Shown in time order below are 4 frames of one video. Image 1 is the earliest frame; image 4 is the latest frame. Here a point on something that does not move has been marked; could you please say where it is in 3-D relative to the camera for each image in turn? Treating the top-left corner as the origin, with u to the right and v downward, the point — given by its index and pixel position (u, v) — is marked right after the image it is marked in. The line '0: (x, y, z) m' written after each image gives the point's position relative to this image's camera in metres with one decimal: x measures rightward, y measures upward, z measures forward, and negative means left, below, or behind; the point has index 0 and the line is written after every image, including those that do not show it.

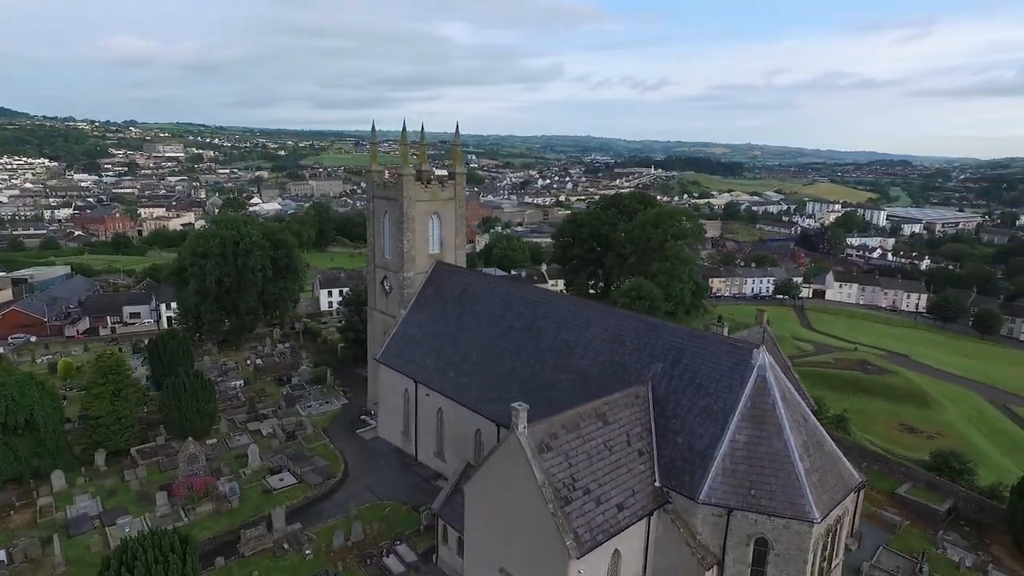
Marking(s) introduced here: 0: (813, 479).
0: (+9.5, -6.0, +19.3) m
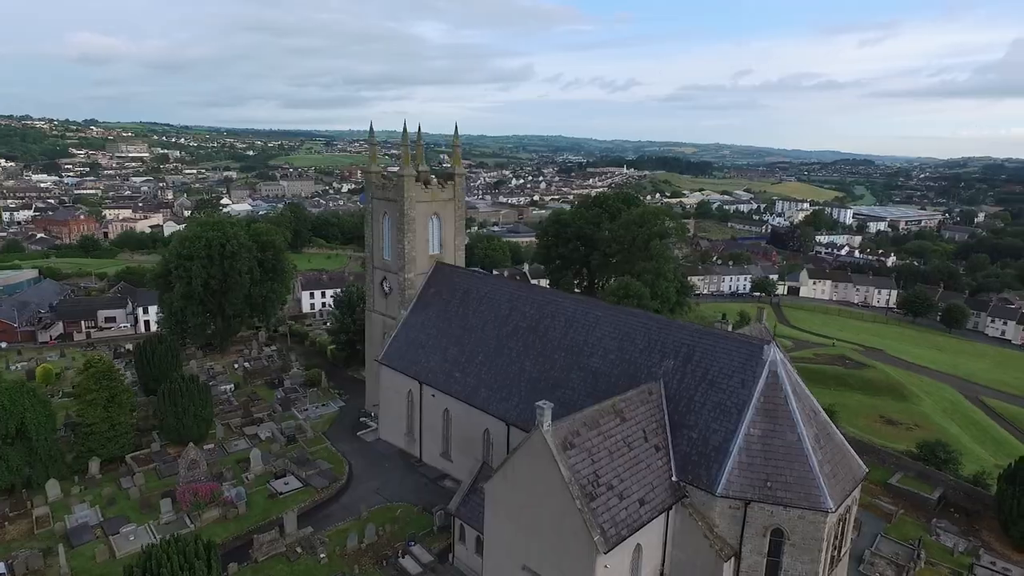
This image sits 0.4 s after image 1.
0: (+10.2, -6.0, +19.9) m
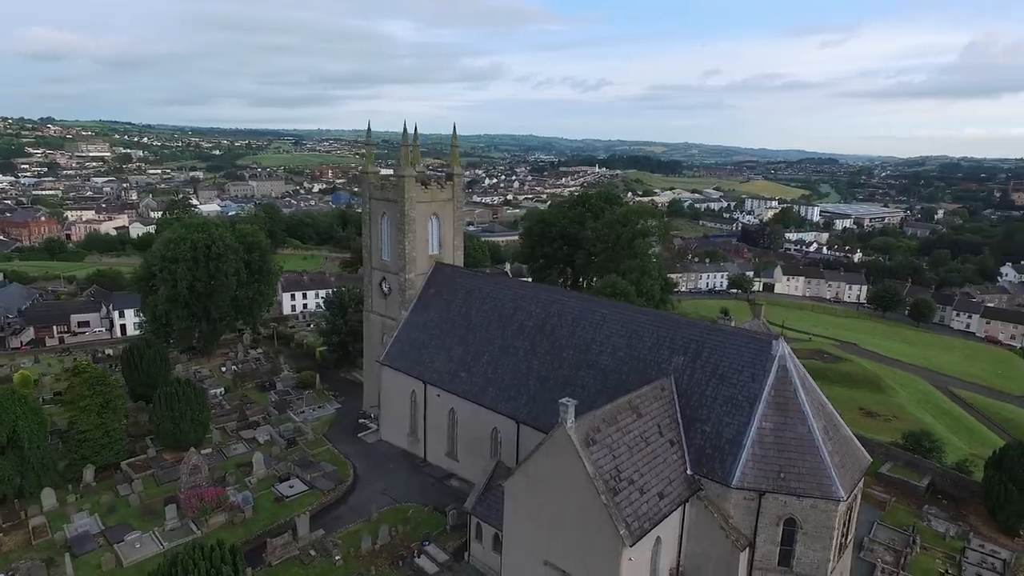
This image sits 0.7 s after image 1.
0: (+10.9, -5.8, +20.6) m
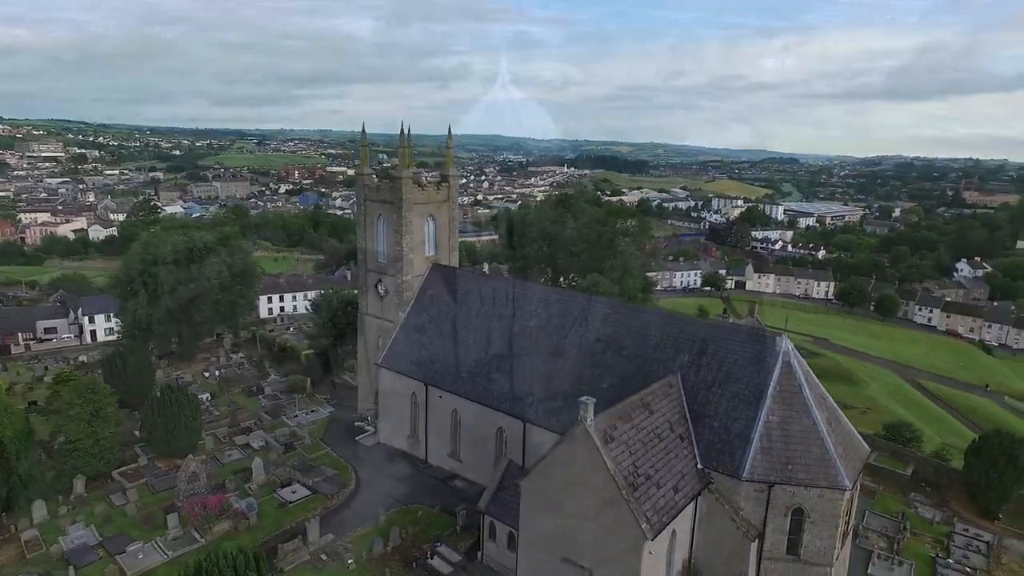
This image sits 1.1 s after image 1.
0: (+11.5, -5.7, +21.4) m
